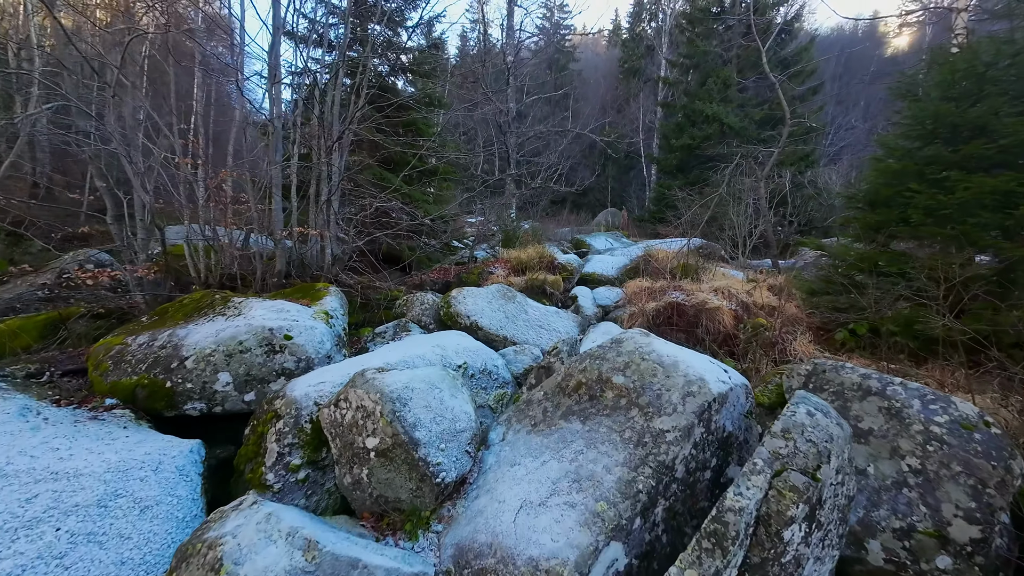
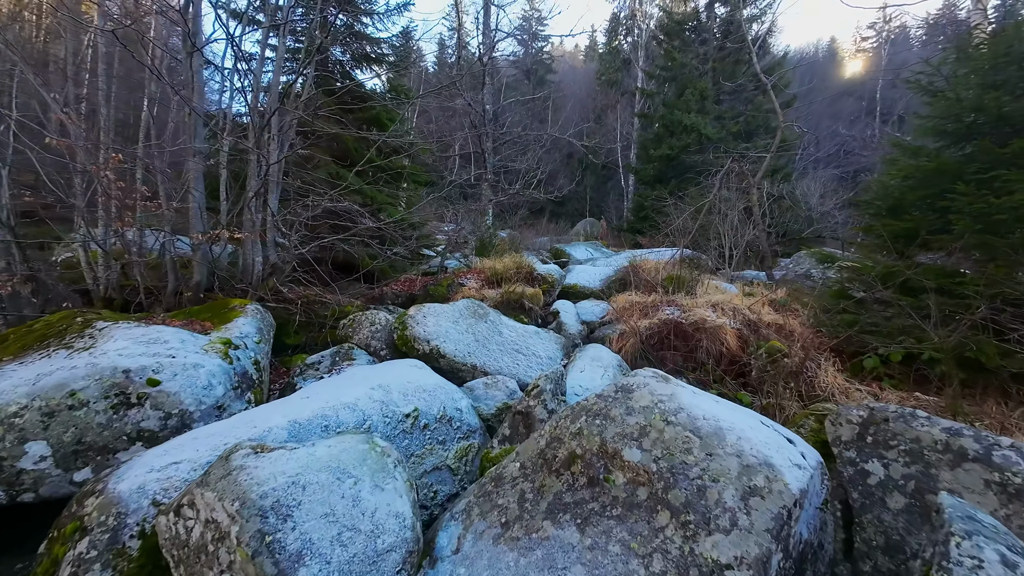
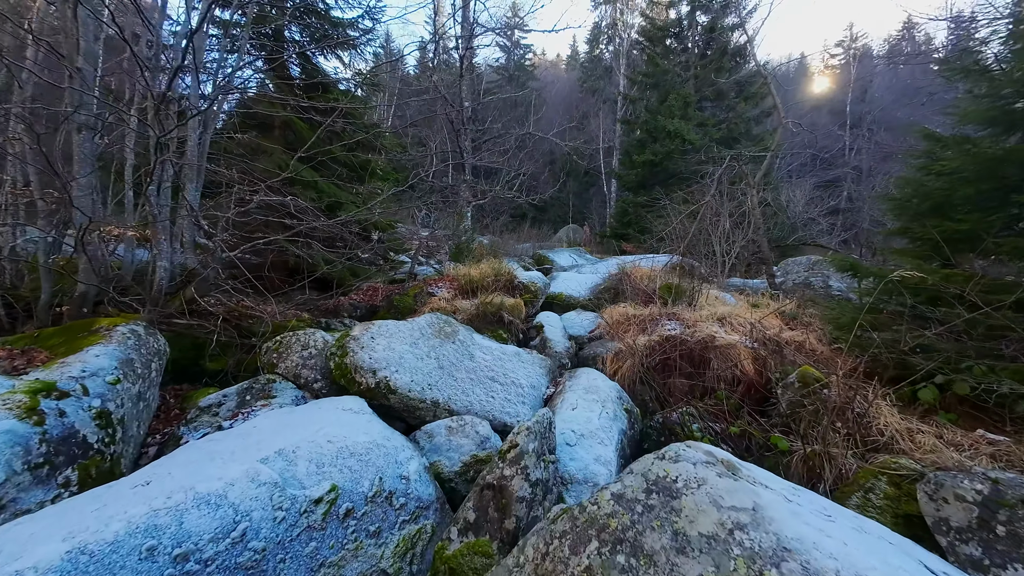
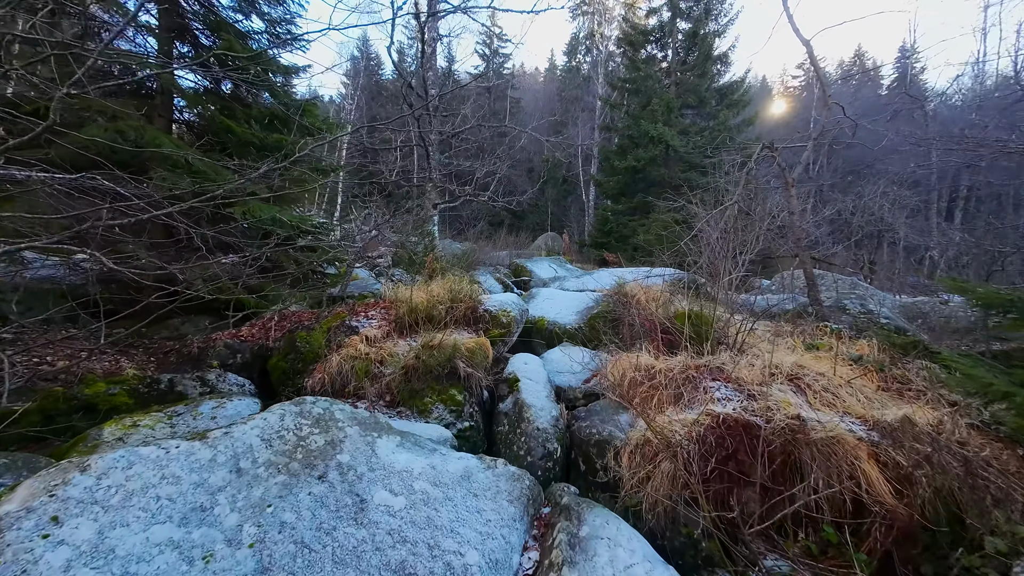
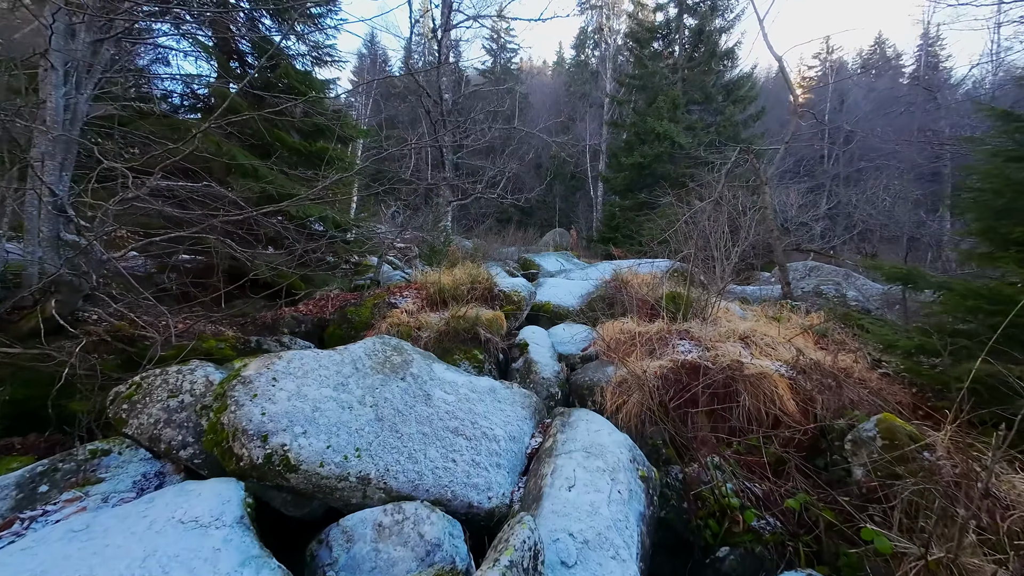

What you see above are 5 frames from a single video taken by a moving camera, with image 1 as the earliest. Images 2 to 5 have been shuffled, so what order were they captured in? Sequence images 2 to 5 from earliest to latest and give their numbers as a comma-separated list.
2, 3, 5, 4
